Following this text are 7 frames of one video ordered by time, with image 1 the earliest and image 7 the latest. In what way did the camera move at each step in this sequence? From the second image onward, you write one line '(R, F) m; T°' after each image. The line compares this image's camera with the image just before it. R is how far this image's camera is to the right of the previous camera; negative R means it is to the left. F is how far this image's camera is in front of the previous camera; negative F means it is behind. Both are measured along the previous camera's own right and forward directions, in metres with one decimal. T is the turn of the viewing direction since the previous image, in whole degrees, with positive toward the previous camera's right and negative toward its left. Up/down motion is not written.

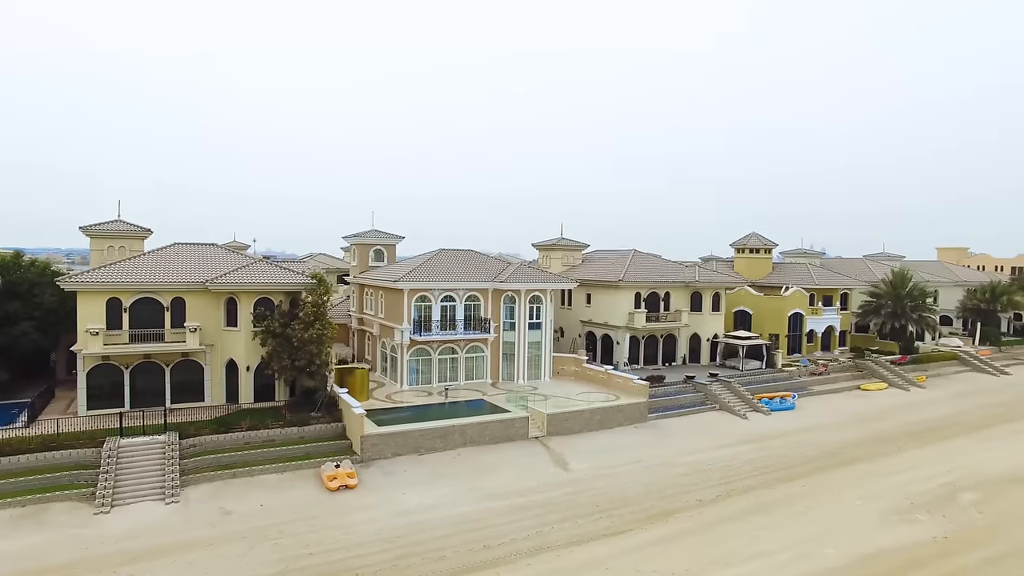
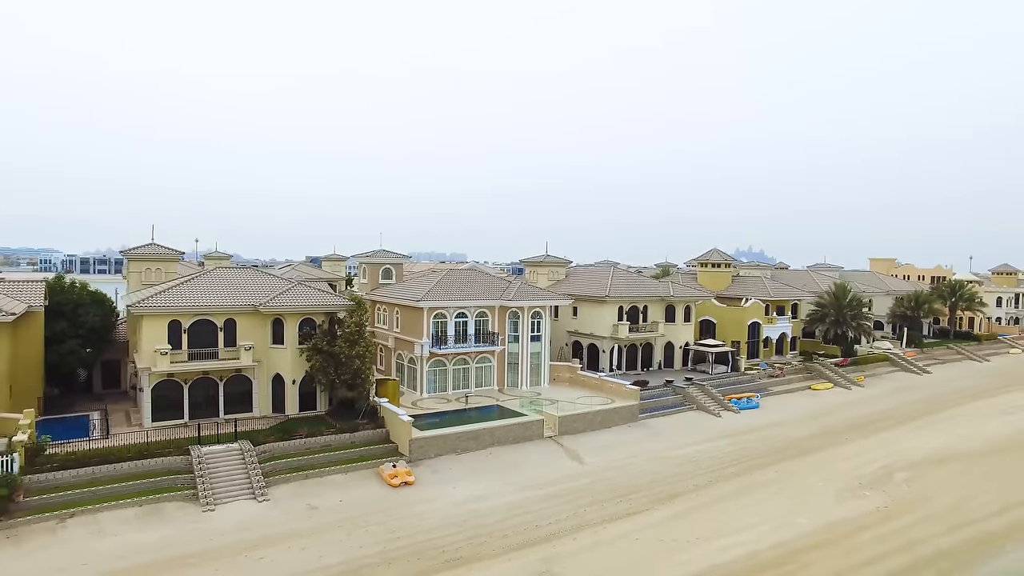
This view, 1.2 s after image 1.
(-3.3, -3.9) m; +5°
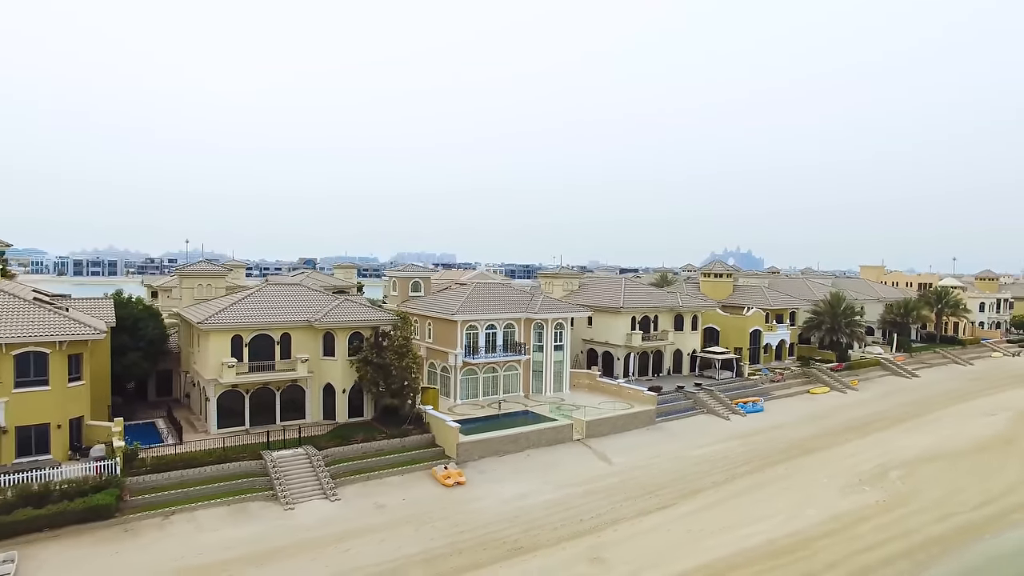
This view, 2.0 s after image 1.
(-2.3, -2.7) m; +1°
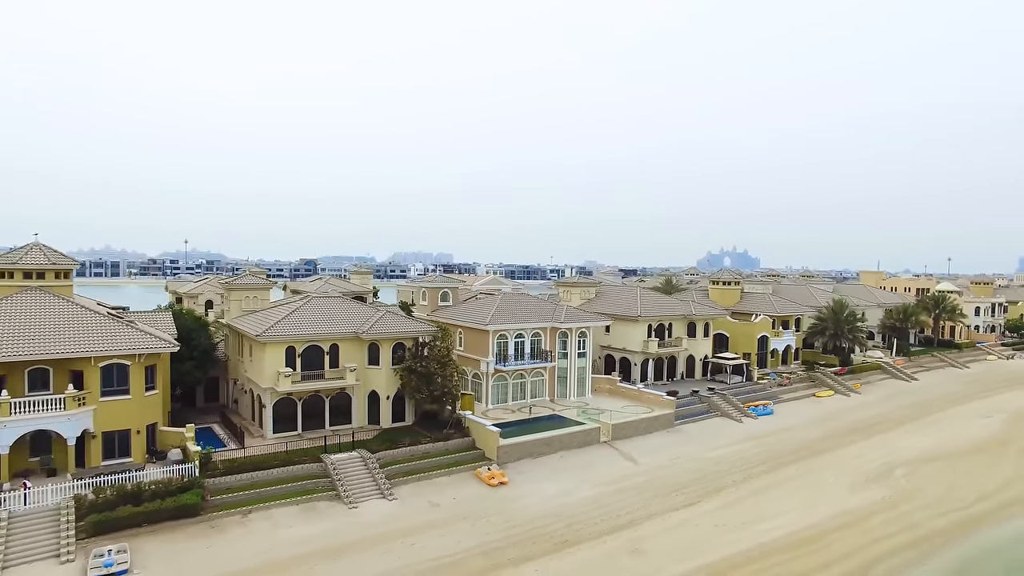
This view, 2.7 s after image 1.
(-2.0, -2.4) m; 0°
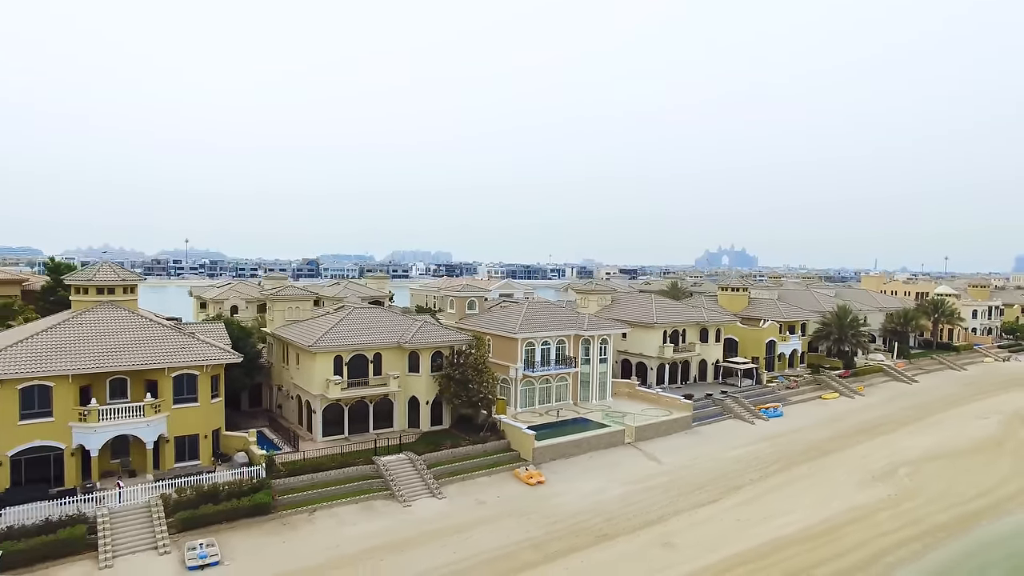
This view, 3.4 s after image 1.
(-2.0, -2.4) m; 0°
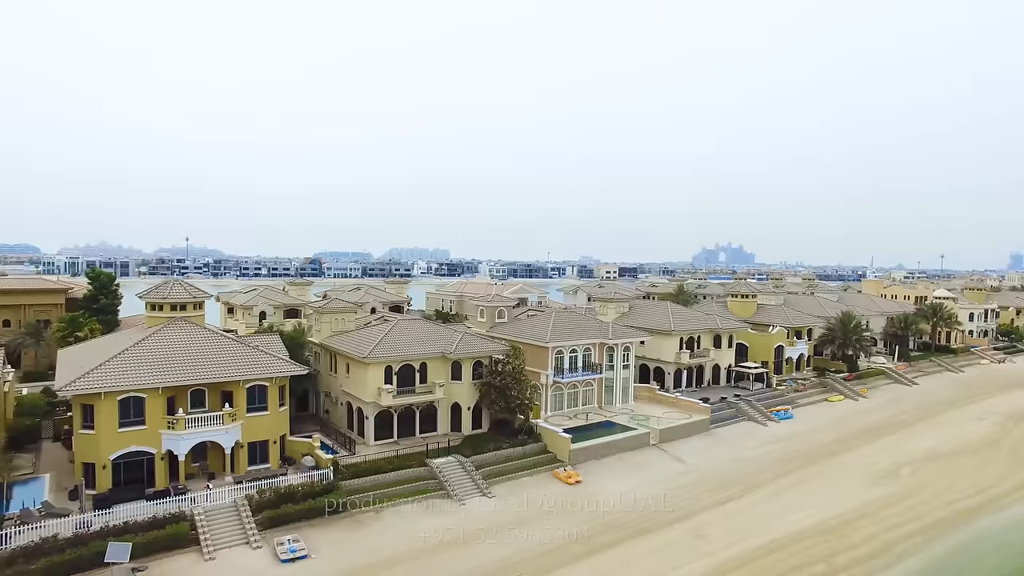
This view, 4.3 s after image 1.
(-2.5, -3.0) m; 0°
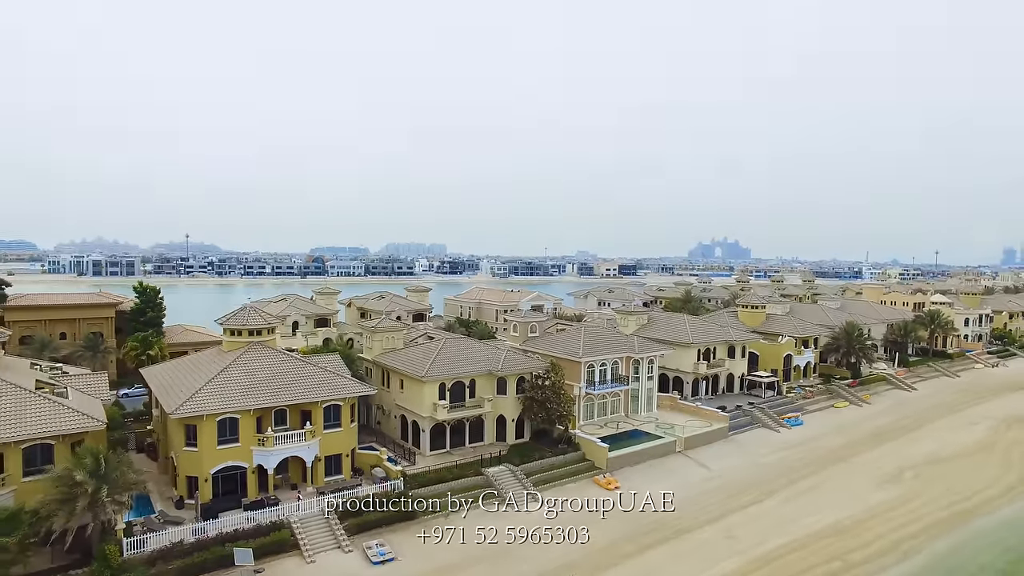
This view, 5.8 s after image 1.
(-3.1, -3.7) m; 0°
